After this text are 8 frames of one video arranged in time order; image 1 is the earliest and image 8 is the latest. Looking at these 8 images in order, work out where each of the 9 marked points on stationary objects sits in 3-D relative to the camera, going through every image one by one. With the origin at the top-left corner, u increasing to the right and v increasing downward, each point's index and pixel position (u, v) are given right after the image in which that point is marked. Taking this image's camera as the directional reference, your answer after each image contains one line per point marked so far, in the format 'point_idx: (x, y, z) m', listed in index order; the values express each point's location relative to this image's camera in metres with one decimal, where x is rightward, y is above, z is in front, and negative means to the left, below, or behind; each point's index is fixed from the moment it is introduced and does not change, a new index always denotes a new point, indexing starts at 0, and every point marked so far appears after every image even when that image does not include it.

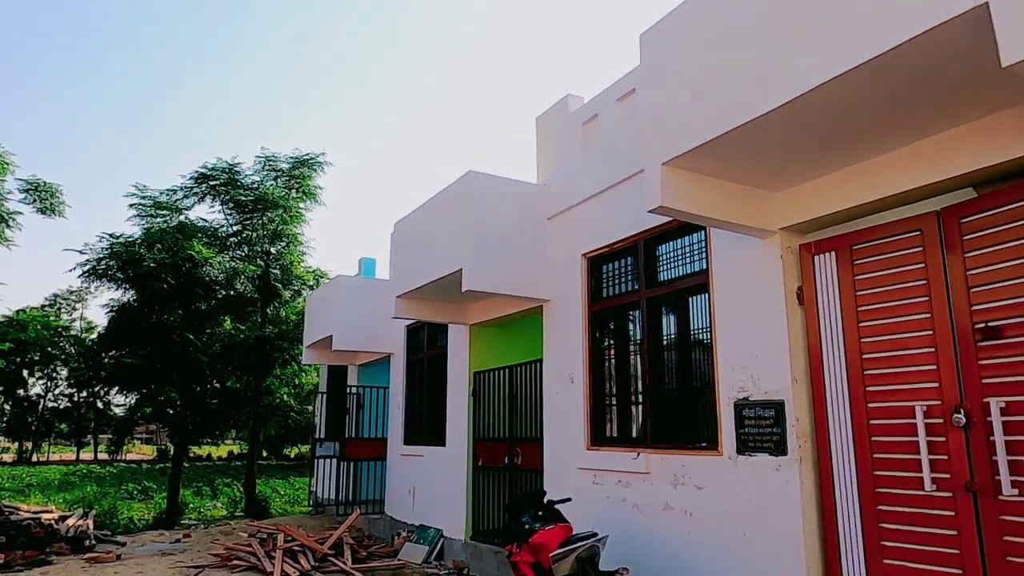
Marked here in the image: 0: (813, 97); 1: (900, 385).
0: (+1.5, +0.9, +3.3) m
1: (+2.2, -0.5, +3.9) m
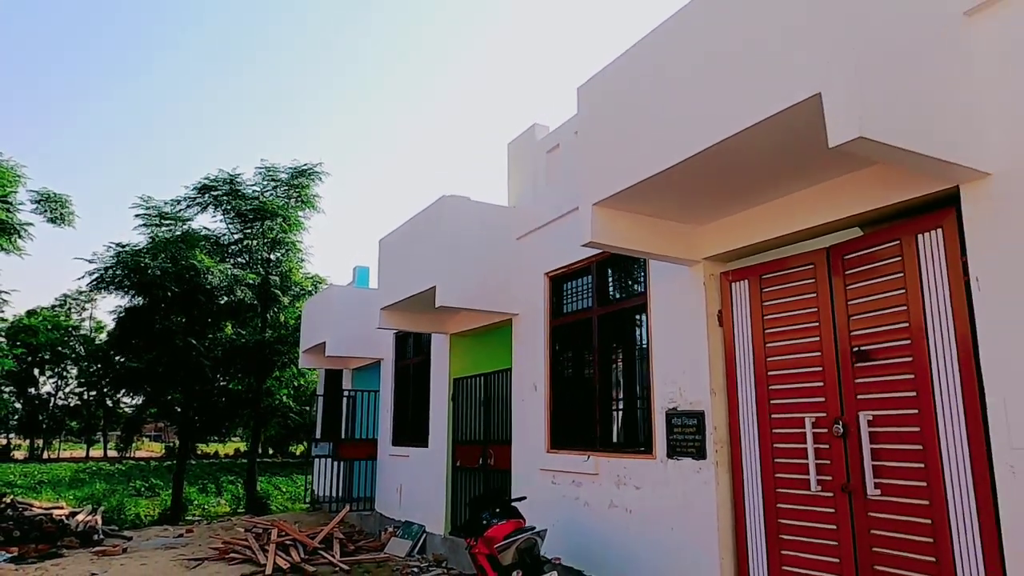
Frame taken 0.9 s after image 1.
0: (+1.1, +0.8, +3.9) m
1: (+1.8, -0.7, +4.5) m
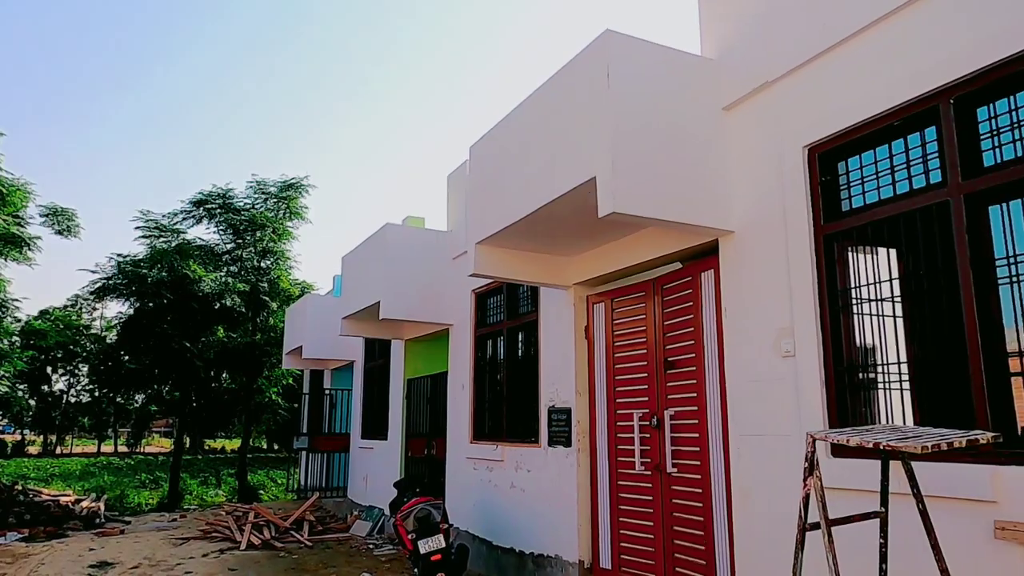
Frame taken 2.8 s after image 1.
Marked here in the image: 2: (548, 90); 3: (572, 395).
0: (+0.3, +0.6, +5.1) m
1: (+1.0, -0.9, +5.7) m
2: (+0.2, +1.5, +5.2) m
3: (+0.5, -1.0, +6.3) m
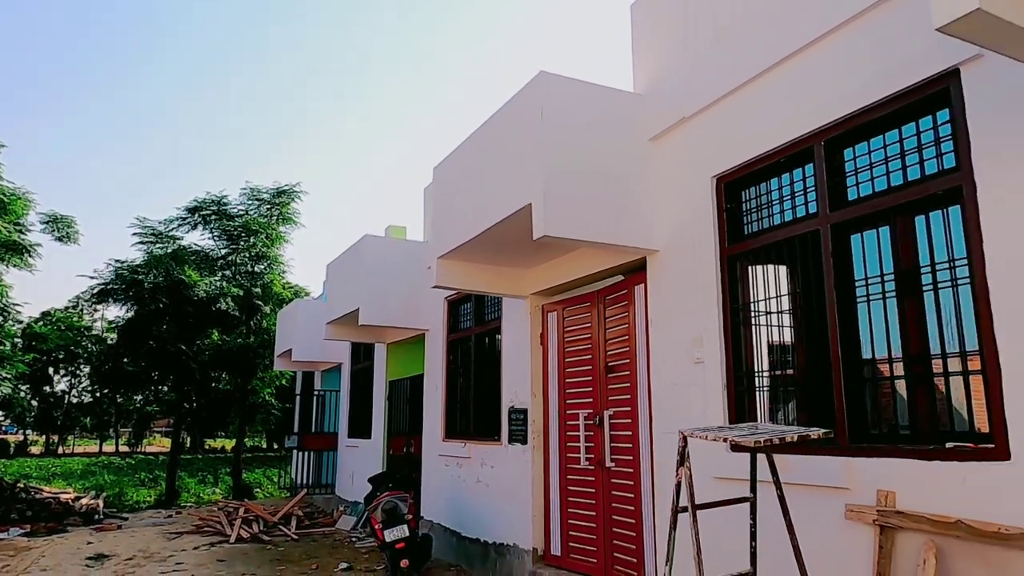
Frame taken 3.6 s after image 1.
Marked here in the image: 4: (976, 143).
0: (-0.1, +0.5, +5.7) m
1: (+0.6, -1.0, +6.3) m
2: (-0.2, +1.4, +5.8) m
3: (+0.2, -1.1, +6.8) m
4: (+2.1, +0.7, +3.2) m
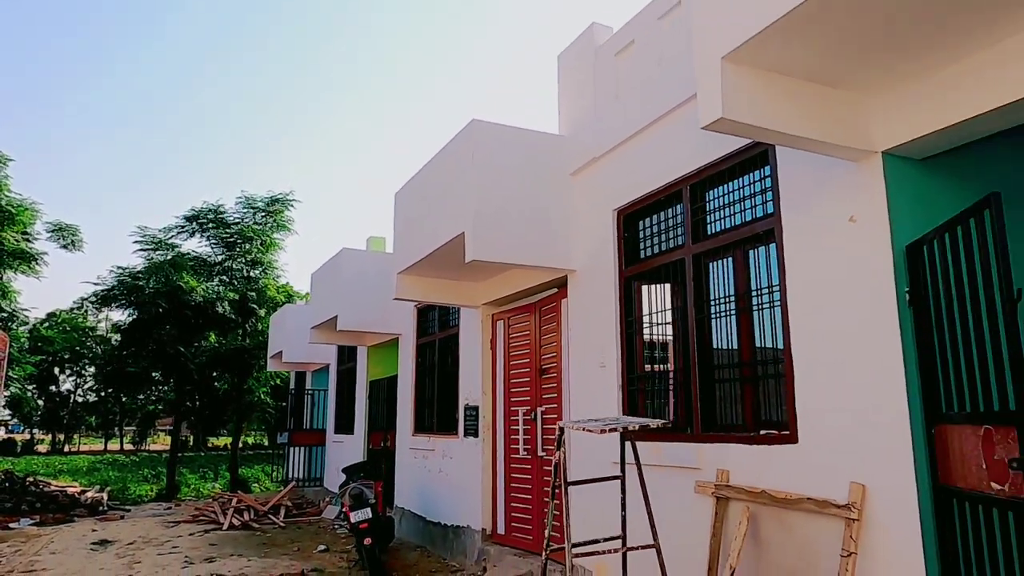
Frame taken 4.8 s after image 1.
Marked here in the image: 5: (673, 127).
0: (-0.7, +0.3, +6.6) m
1: (+0.1, -1.1, +7.1) m
2: (-0.7, +1.2, +6.7) m
3: (-0.4, -1.2, +7.7) m
4: (+1.6, +0.5, +4.0) m
5: (+1.1, +1.2, +5.1) m
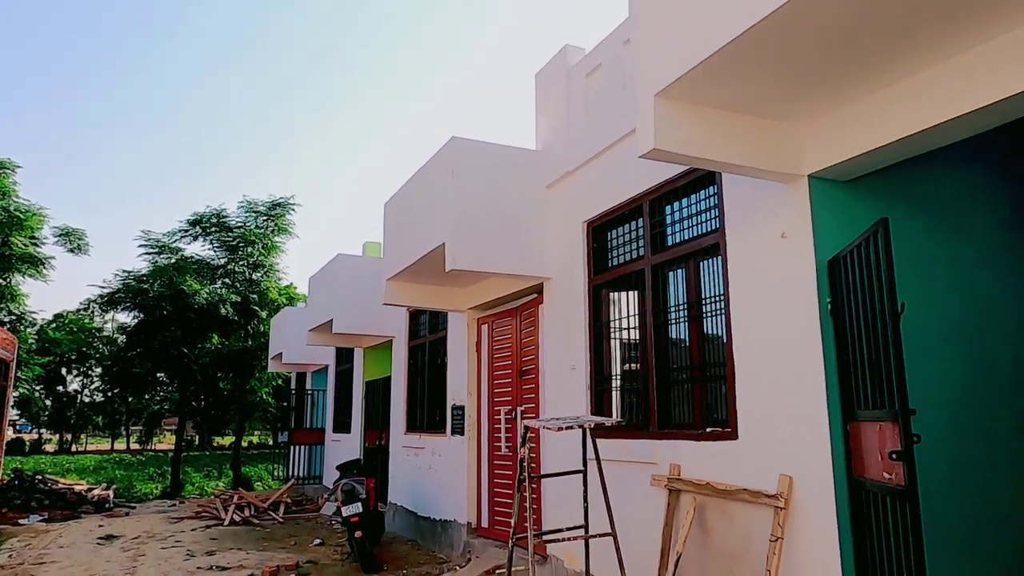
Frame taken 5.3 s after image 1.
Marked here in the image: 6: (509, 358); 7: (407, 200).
0: (-0.9, +0.3, +7.0) m
1: (-0.1, -1.2, +7.5) m
2: (-0.9, +1.2, +7.1) m
3: (-0.5, -1.2, +8.1) m
4: (+1.4, +0.5, +4.4) m
5: (+0.9, +1.1, +5.4) m
6: (0.0, -0.7, +7.5) m
7: (-1.1, +0.9, +7.4) m
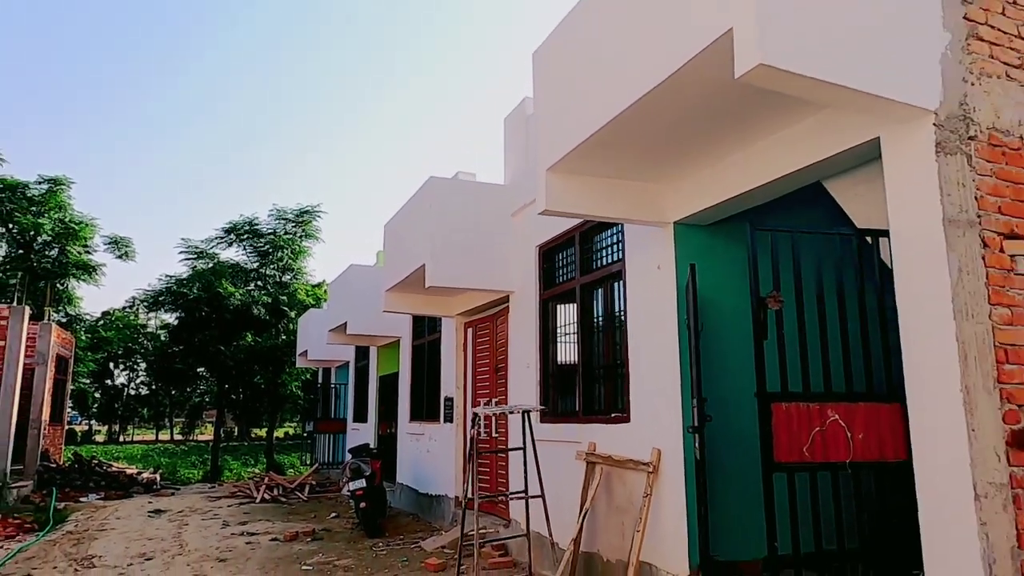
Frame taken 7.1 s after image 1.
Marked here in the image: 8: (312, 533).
0: (-1.2, +0.1, +8.3) m
1: (-0.4, -1.3, +8.9) m
2: (-1.2, +1.0, +8.4) m
3: (-0.8, -1.4, +9.5) m
4: (+0.9, +0.3, +5.7) m
5: (+0.6, +1.0, +6.7) m
6: (-0.3, -0.9, +8.8) m
7: (-1.4, +0.8, +8.8) m
8: (-2.7, -3.3, +9.4) m
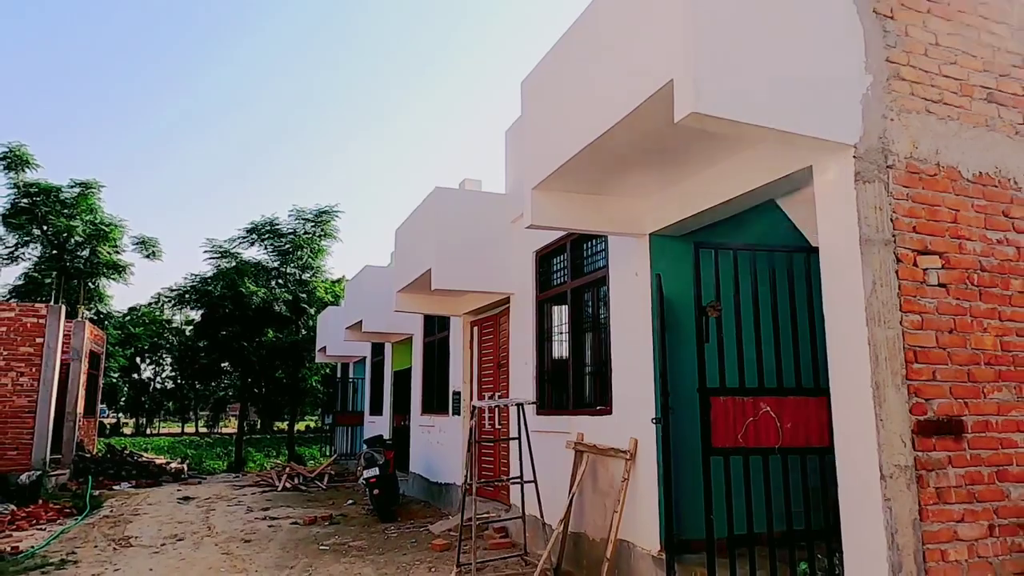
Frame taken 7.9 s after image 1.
0: (-1.1, +0.1, +8.9) m
1: (-0.3, -1.3, +9.5) m
2: (-1.2, +1.0, +9.0) m
3: (-0.7, -1.4, +10.1) m
4: (+0.9, +0.3, +6.2) m
5: (+0.5, +0.9, +7.3) m
6: (-0.3, -0.9, +9.4) m
7: (-1.4, +0.8, +9.4) m
8: (-2.6, -3.3, +10.1) m
